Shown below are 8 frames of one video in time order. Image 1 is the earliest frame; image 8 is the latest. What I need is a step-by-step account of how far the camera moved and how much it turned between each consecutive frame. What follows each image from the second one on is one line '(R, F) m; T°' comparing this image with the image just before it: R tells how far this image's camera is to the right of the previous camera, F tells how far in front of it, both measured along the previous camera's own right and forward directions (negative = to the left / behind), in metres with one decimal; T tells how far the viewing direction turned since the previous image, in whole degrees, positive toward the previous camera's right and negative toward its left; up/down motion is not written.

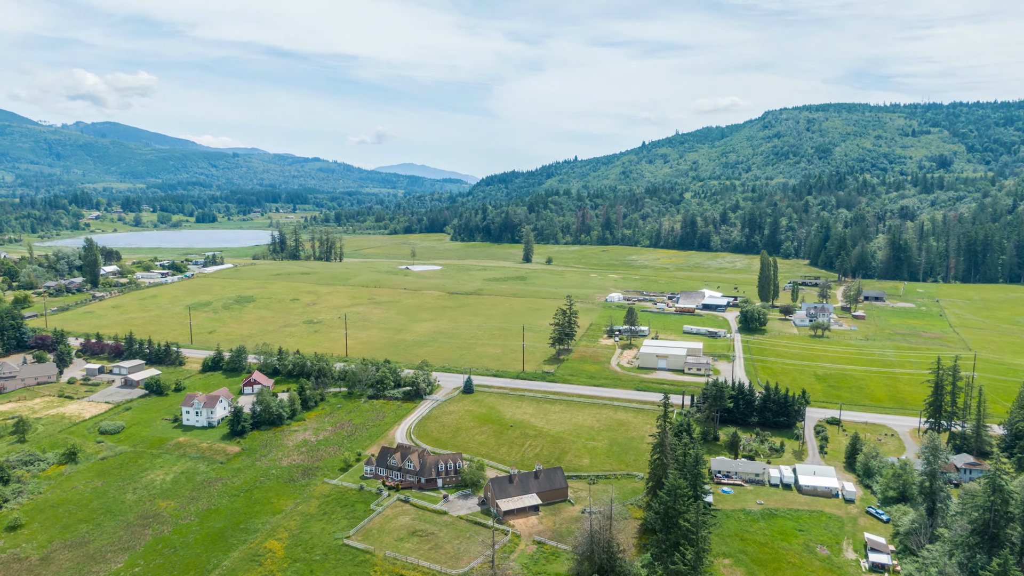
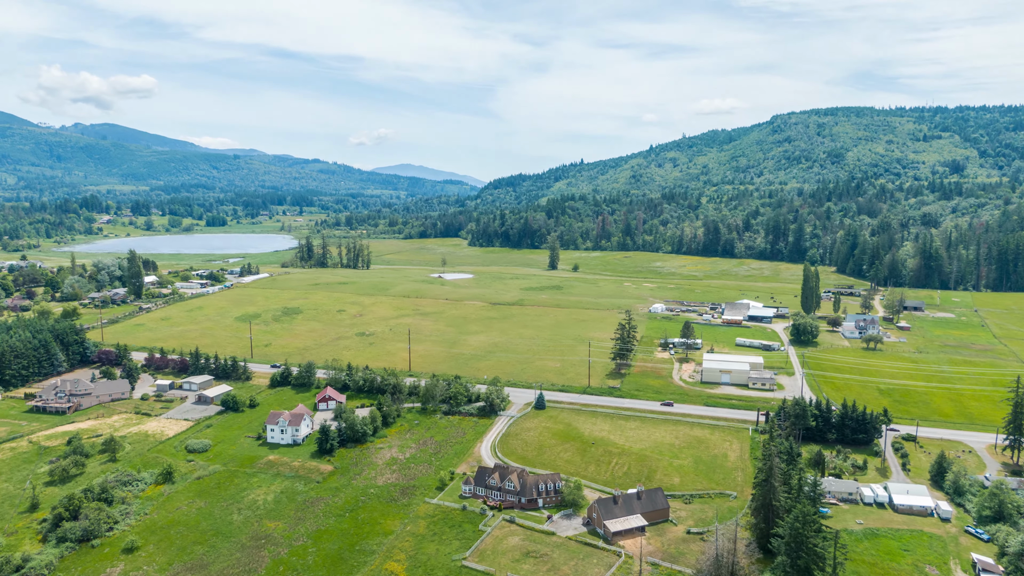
(-5.4, -0.7) m; 0°
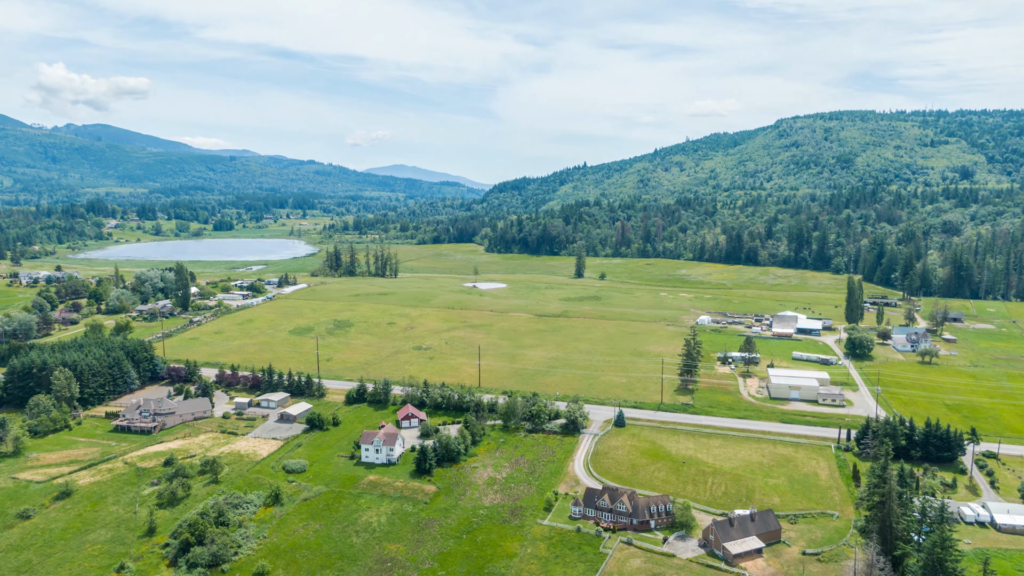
(-6.5, -0.8) m; +1°
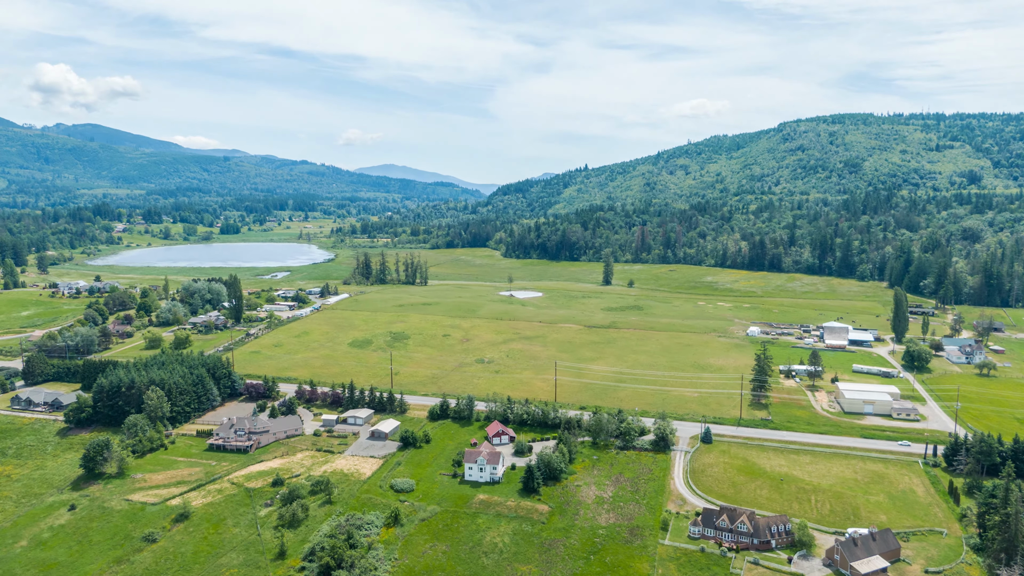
(-7.6, -1.0) m; +1°
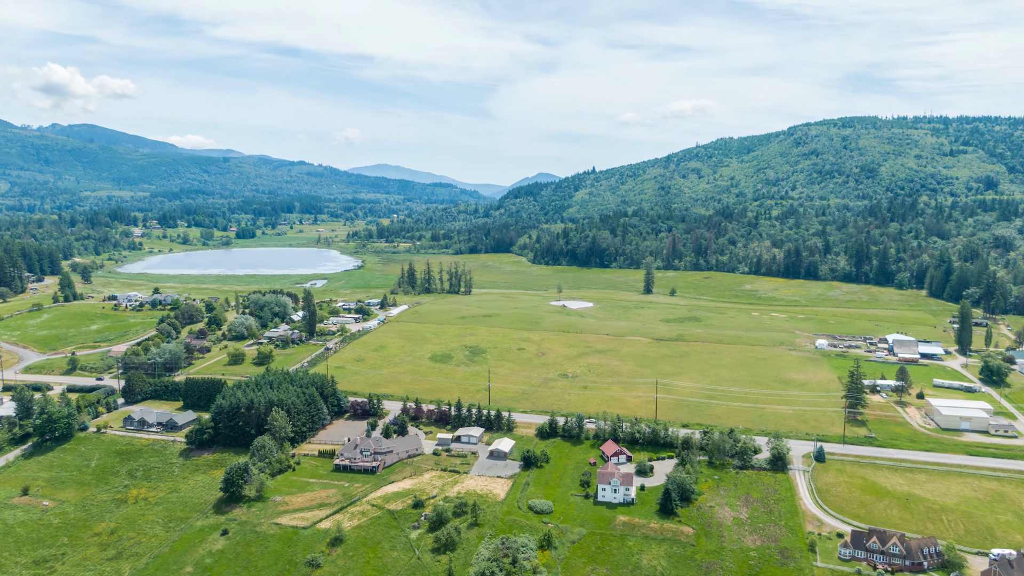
(-9.8, -1.2) m; +1°
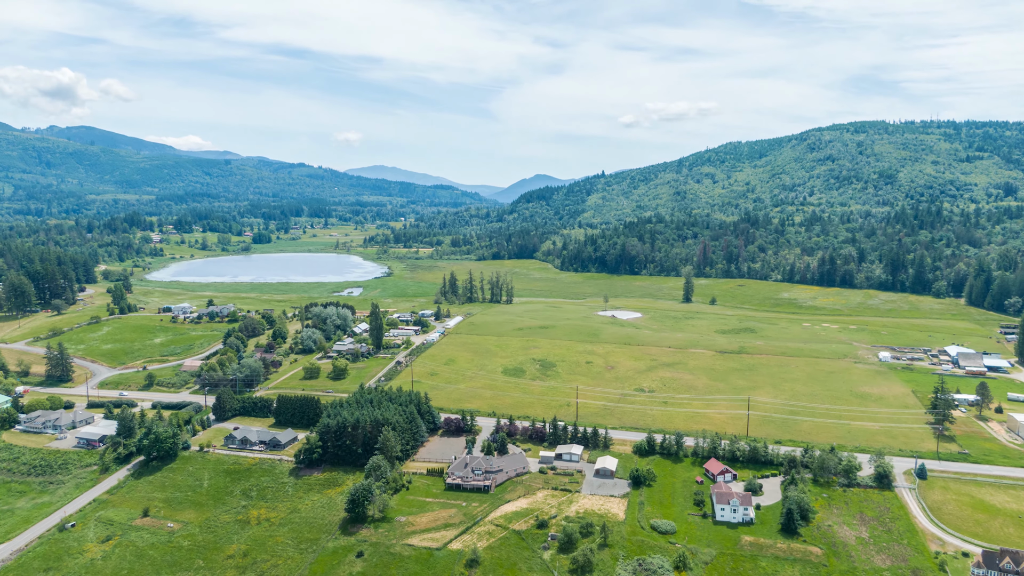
(-8.9, -0.8) m; +1°
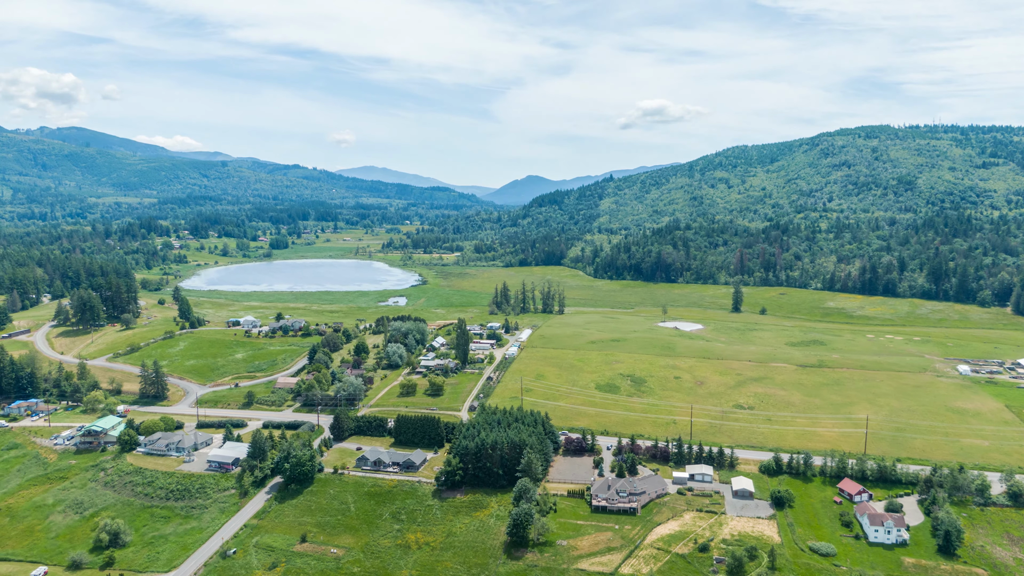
(-12.3, -0.7) m; +1°
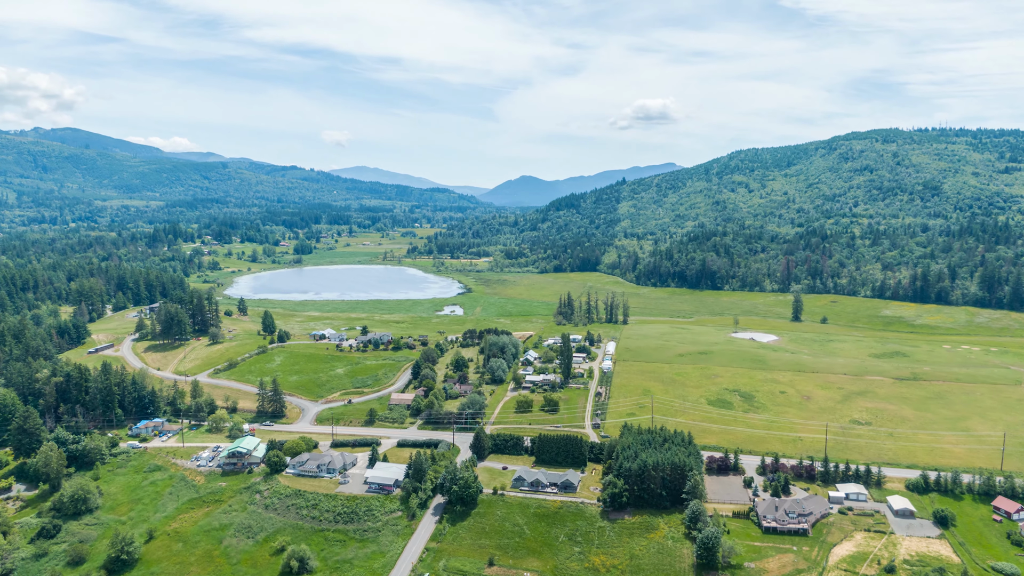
(-14.5, -0.8) m; +1°
